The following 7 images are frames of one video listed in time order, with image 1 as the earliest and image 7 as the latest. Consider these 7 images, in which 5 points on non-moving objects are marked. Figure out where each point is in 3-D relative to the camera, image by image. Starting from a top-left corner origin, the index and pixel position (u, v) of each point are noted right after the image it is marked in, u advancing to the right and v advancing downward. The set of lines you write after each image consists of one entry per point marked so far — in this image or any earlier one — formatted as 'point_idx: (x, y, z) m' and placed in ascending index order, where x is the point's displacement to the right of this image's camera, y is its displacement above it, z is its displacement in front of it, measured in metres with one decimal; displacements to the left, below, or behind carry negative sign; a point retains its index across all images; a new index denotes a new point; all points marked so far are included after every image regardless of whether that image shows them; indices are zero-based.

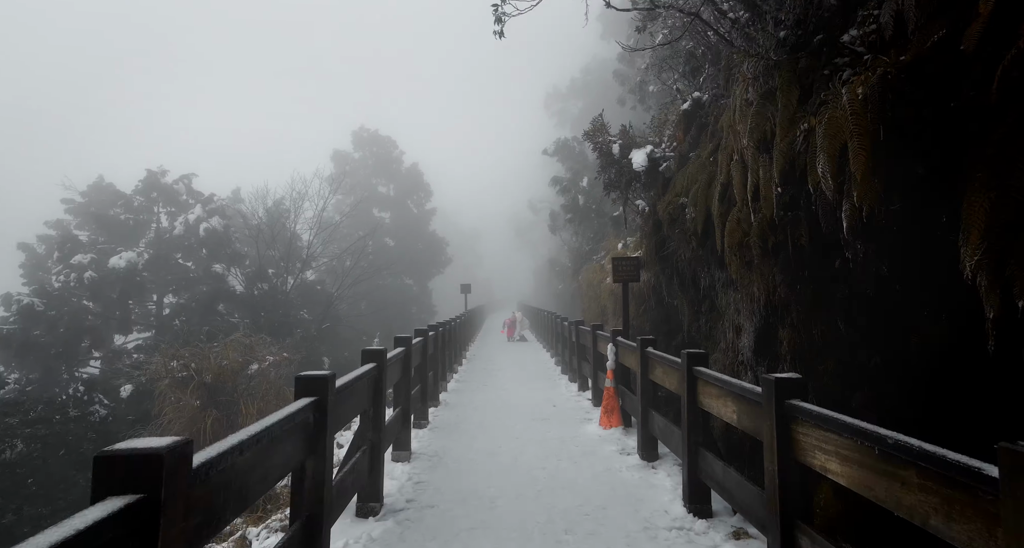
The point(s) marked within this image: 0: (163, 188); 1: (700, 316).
0: (-10.4, +2.5, +17.0) m
1: (+2.5, -0.6, +7.4) m
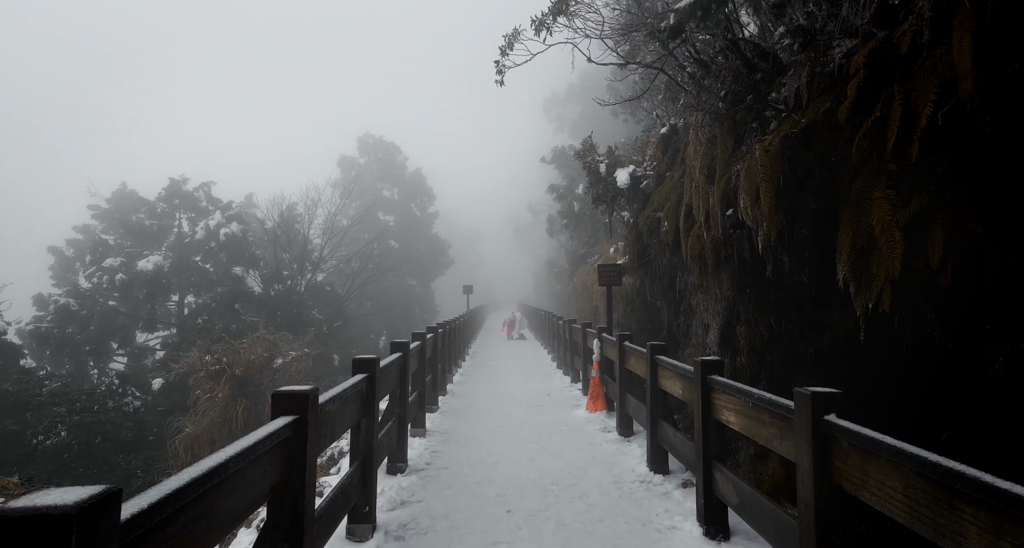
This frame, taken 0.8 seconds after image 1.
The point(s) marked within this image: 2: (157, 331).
0: (-10.4, +2.4, +18.1) m
1: (+2.4, -0.6, +8.5) m
2: (-9.9, -1.5, +15.1) m
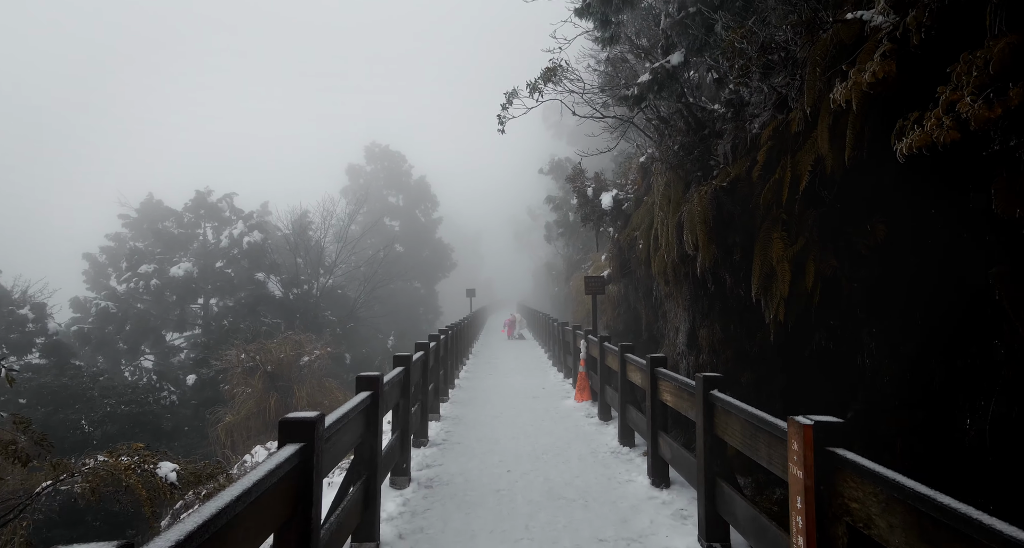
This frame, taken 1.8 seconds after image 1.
0: (-10.4, +2.3, +19.5) m
1: (+2.4, -0.8, +9.9) m
2: (-9.9, -1.6, +16.5) m
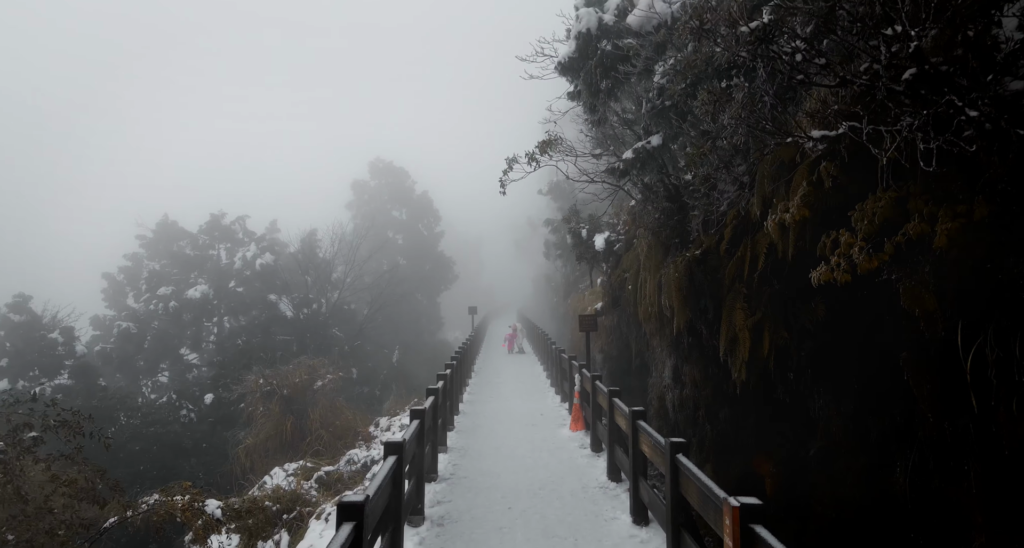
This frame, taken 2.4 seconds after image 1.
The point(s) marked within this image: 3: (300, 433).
0: (-10.4, +1.6, +20.4) m
1: (+2.4, -1.5, +10.7) m
2: (-9.9, -2.3, +17.4) m
3: (-4.9, -3.6, +13.0) m
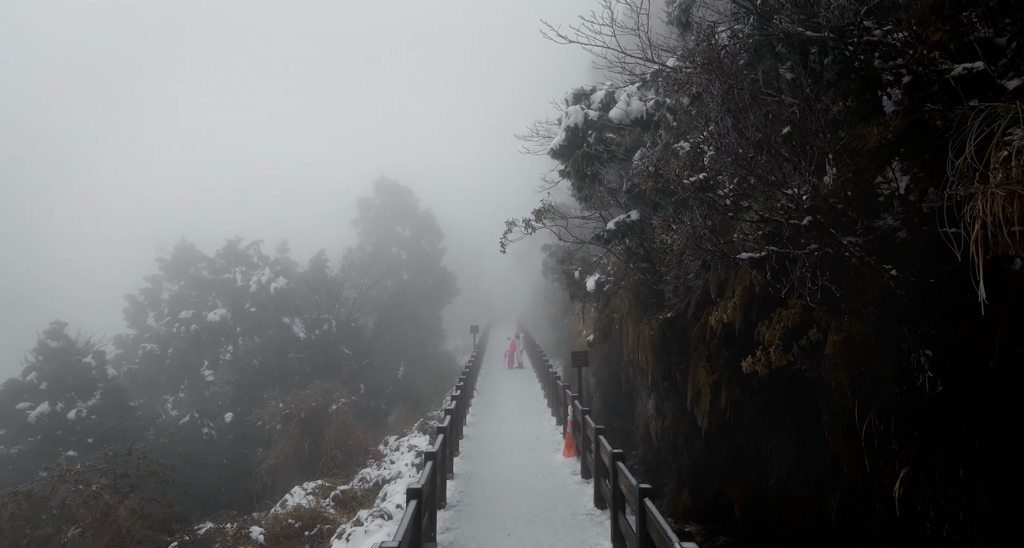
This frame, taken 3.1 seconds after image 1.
0: (-10.4, +0.8, +21.5) m
1: (+2.4, -2.3, +11.8) m
2: (-9.9, -3.1, +18.5) m
3: (-4.9, -4.4, +14.1) m
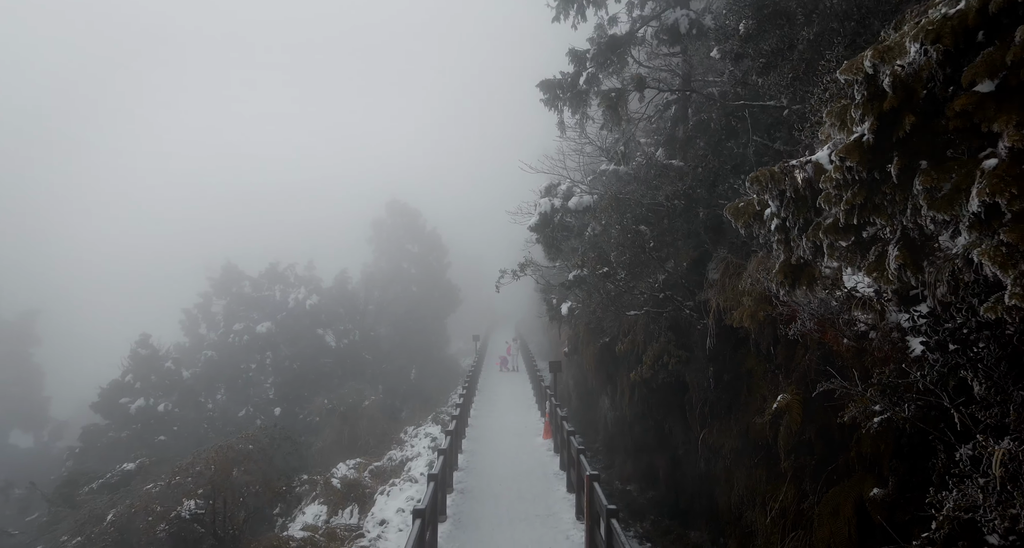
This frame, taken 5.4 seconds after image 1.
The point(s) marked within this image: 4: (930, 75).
0: (-10.5, 0.0, +25.4) m
1: (+2.2, -3.1, +15.7) m
2: (-10.1, -3.9, +22.4) m
3: (-5.1, -5.2, +18.0) m
4: (+2.3, +1.1, +3.1) m
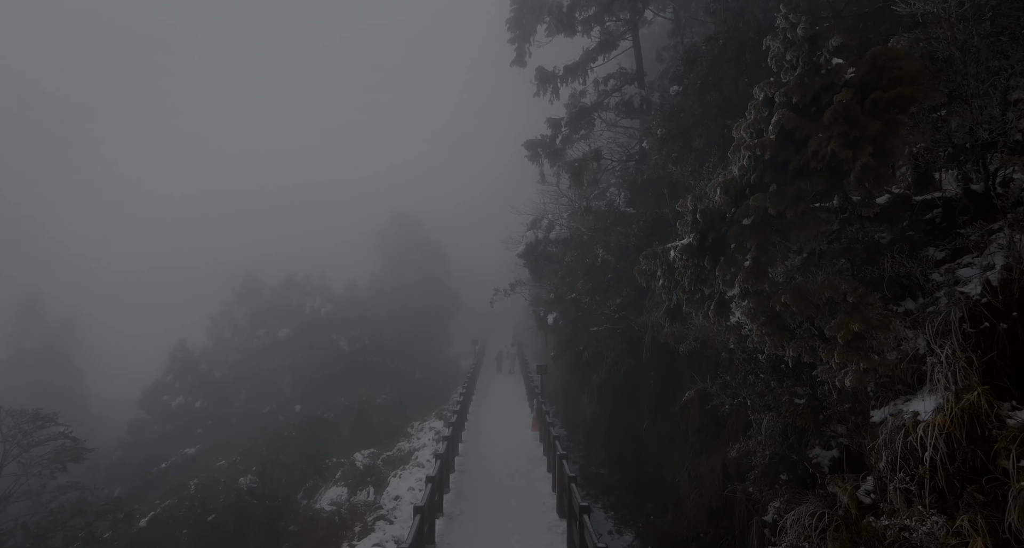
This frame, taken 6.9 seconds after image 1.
0: (-10.7, -0.4, +27.9) m
1: (+2.0, -3.6, +18.2) m
2: (-10.3, -4.3, +24.9) m
3: (-5.3, -5.7, +20.5) m
4: (+2.1, +0.6, +5.6) m
